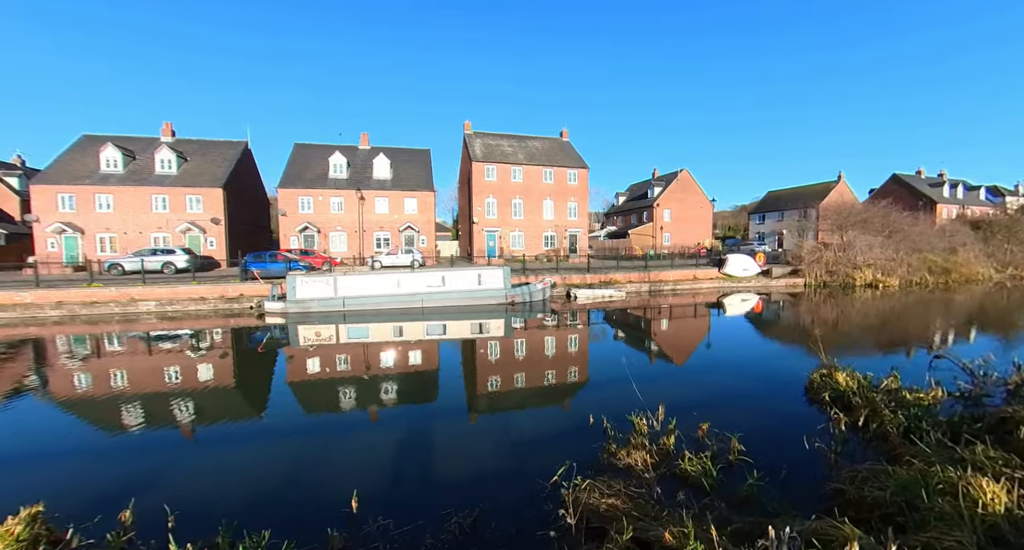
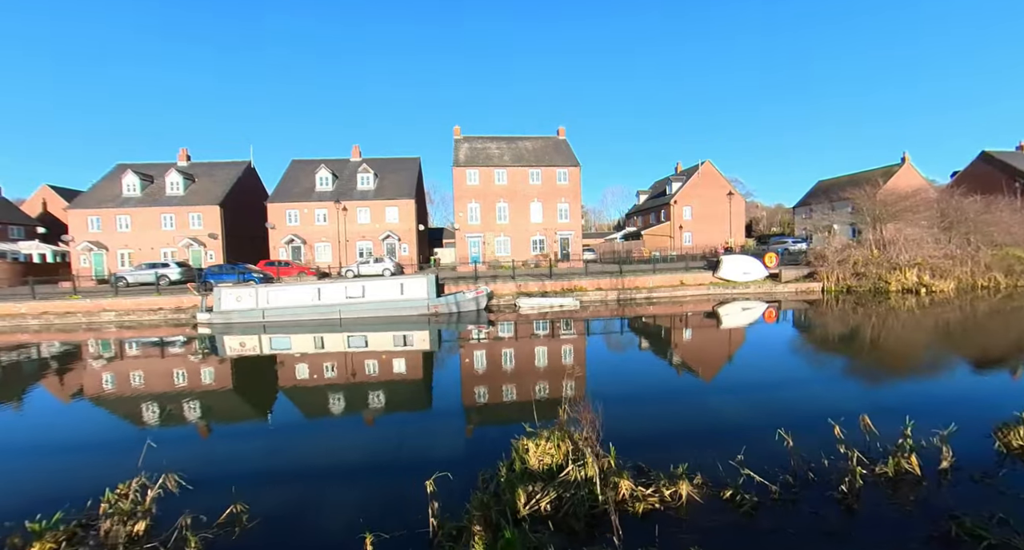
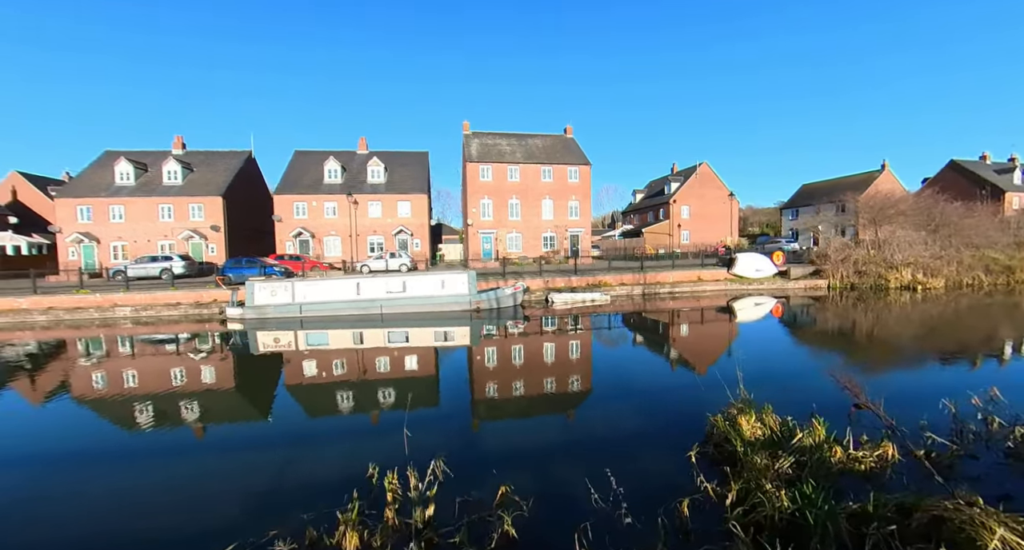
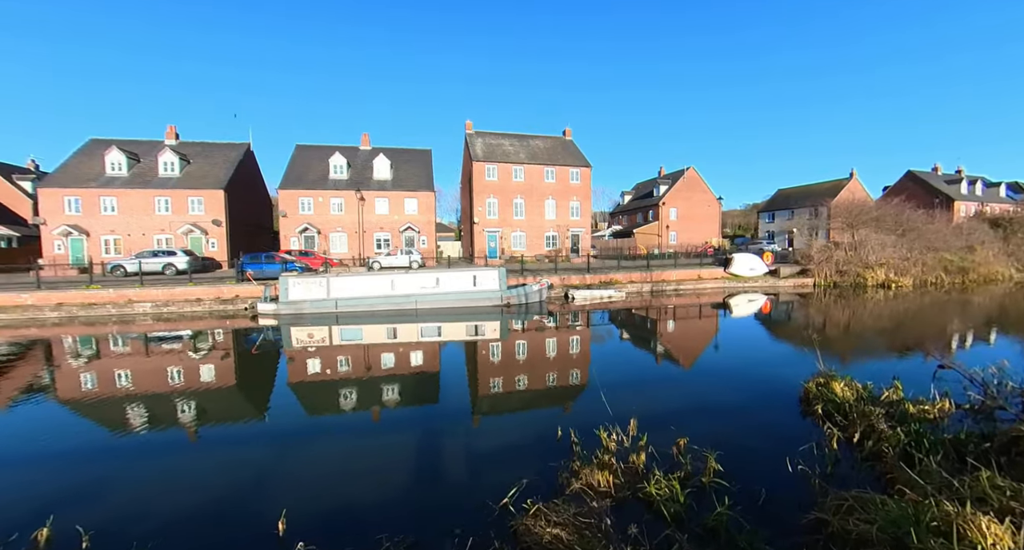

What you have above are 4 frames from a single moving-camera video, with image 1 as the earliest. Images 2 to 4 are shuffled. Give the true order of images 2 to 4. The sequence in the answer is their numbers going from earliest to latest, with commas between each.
4, 3, 2
